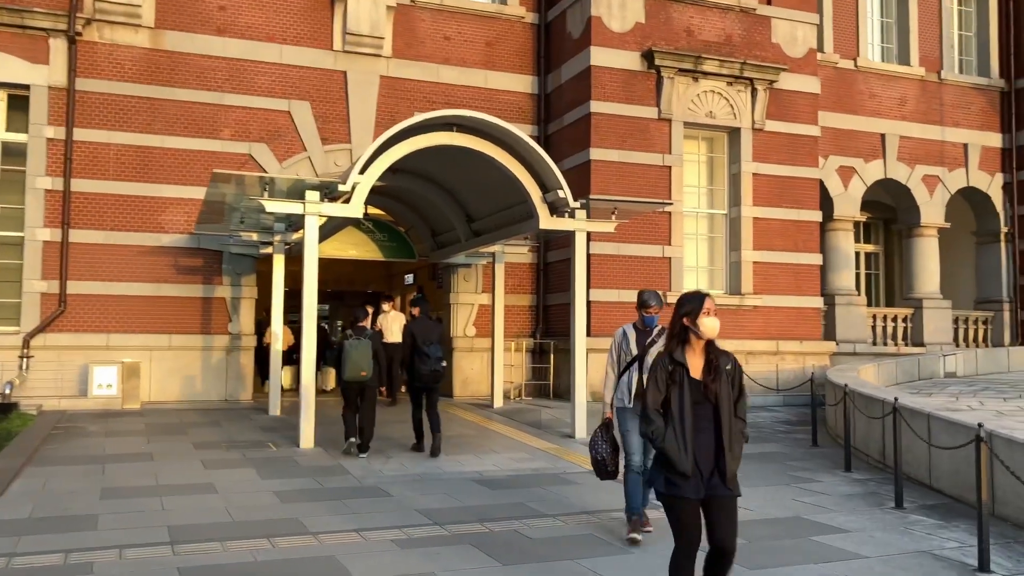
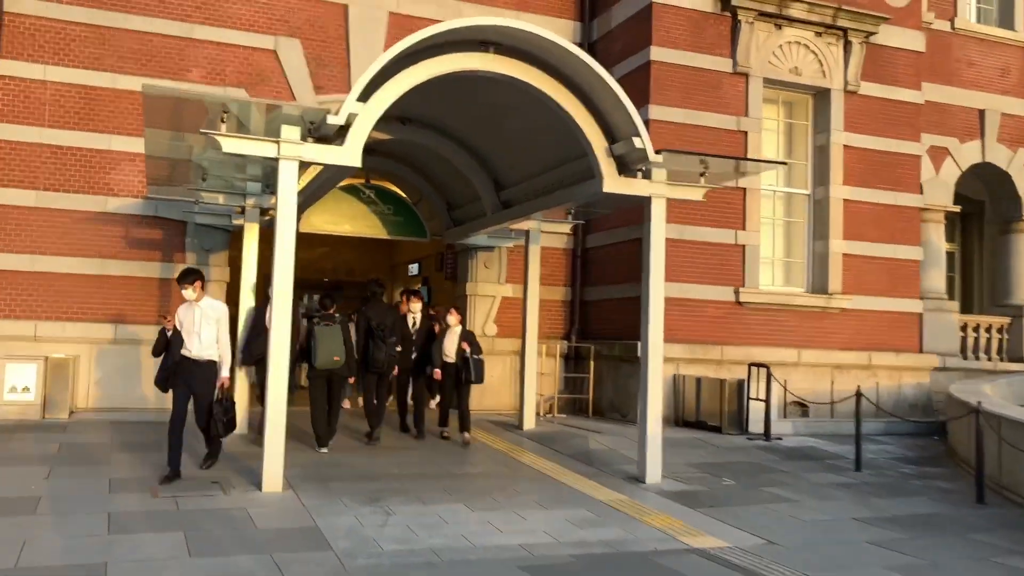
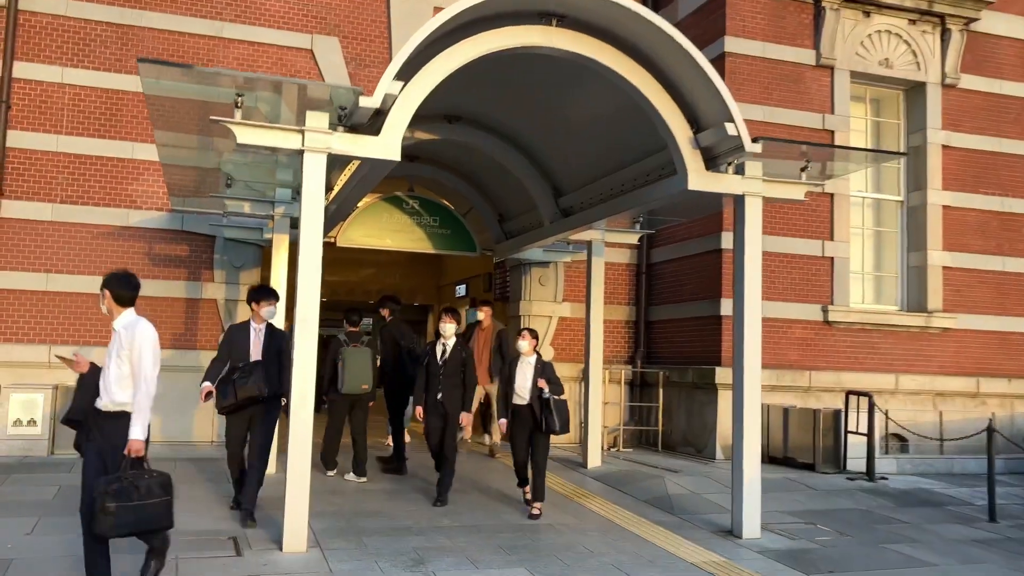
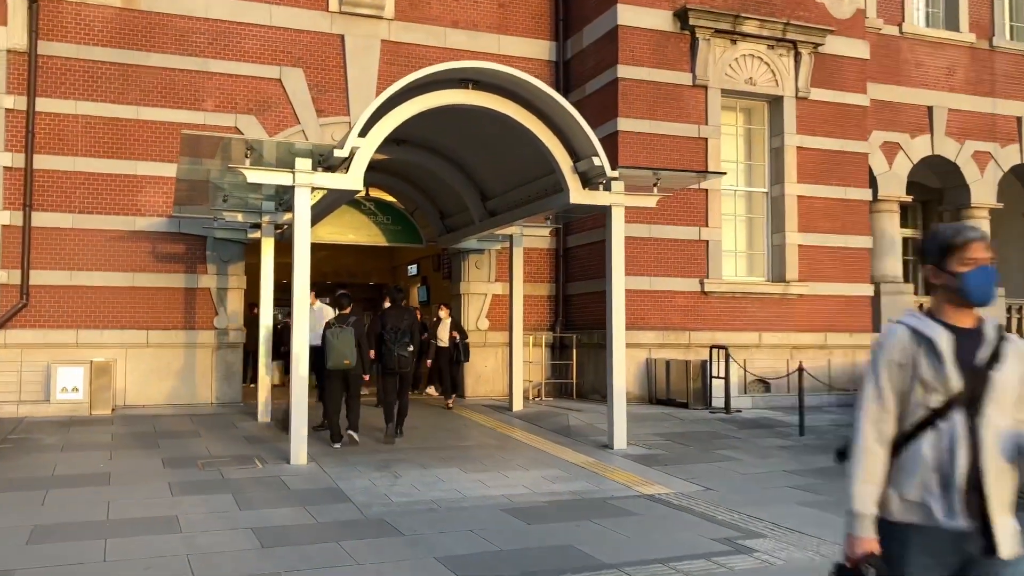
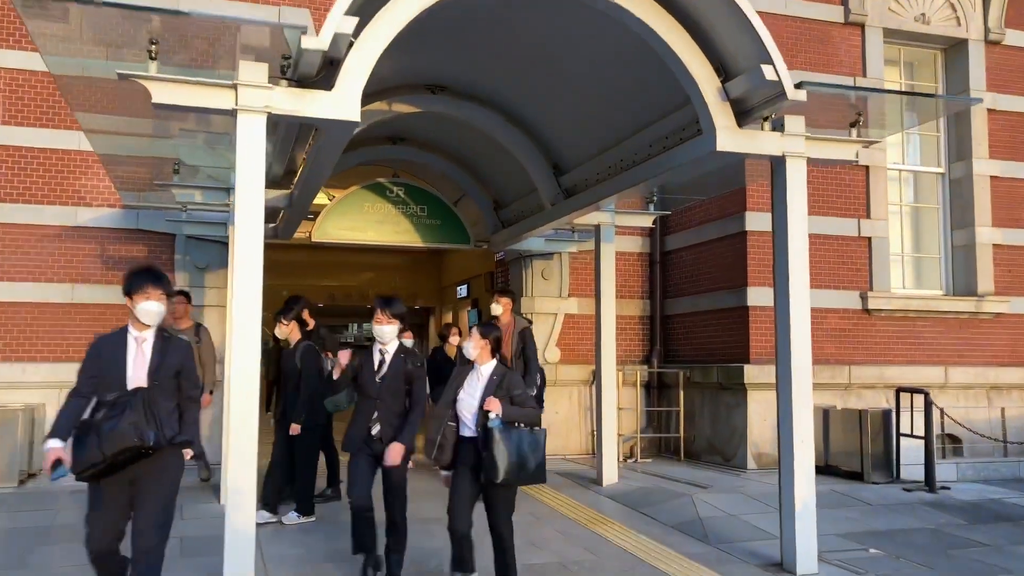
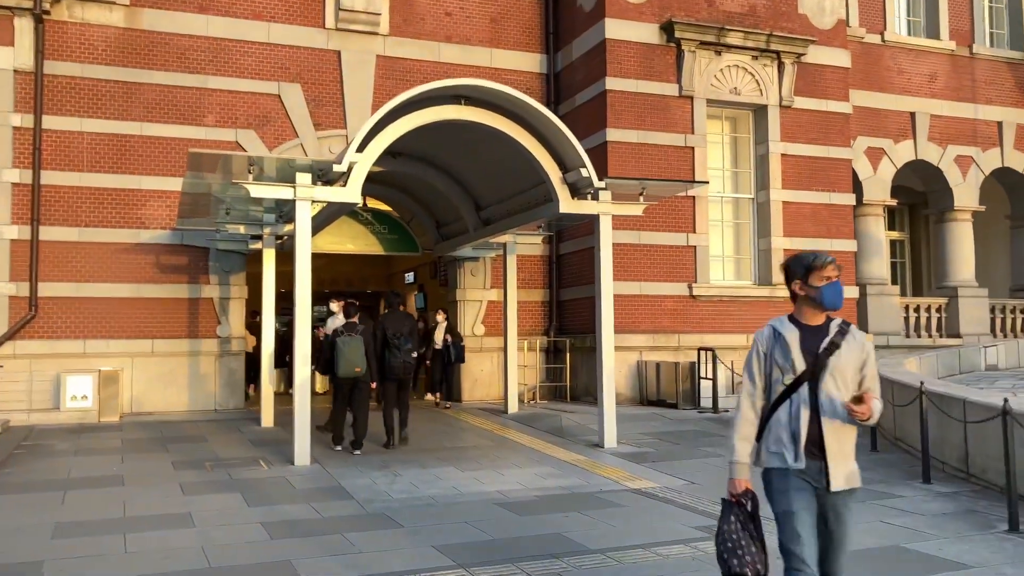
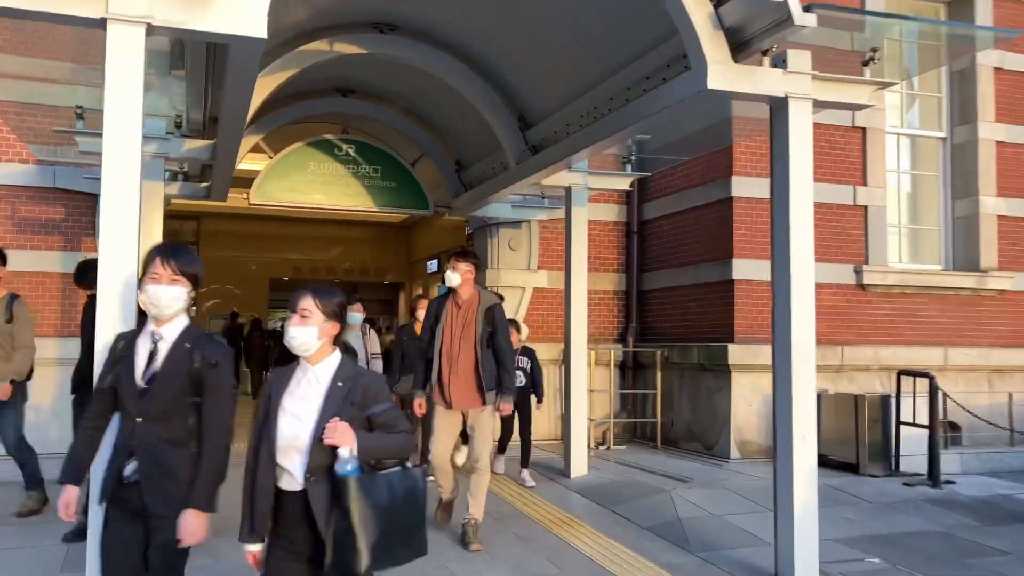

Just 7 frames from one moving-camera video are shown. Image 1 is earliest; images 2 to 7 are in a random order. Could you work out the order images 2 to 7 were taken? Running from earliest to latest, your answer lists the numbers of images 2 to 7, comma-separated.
6, 4, 2, 3, 5, 7
